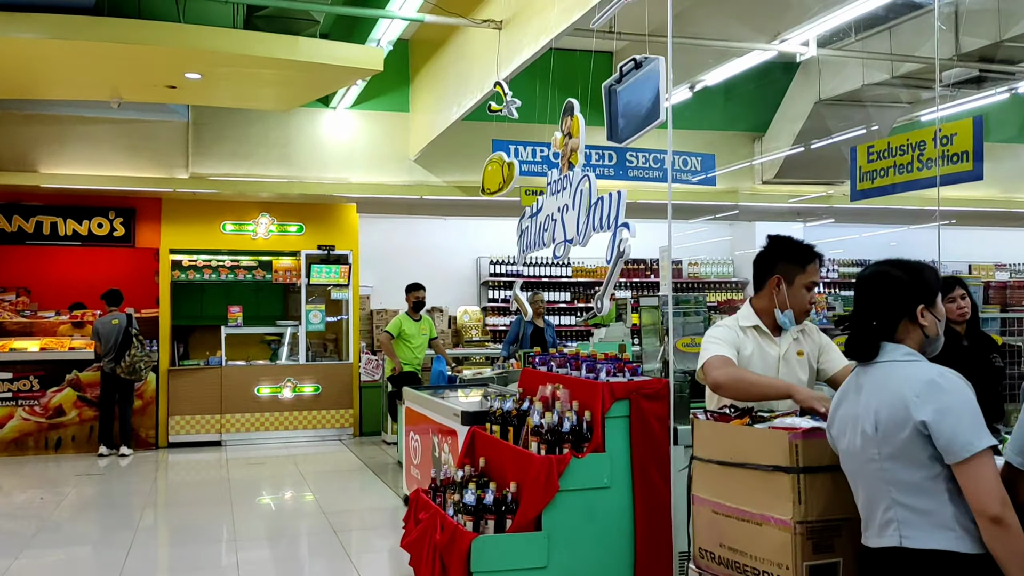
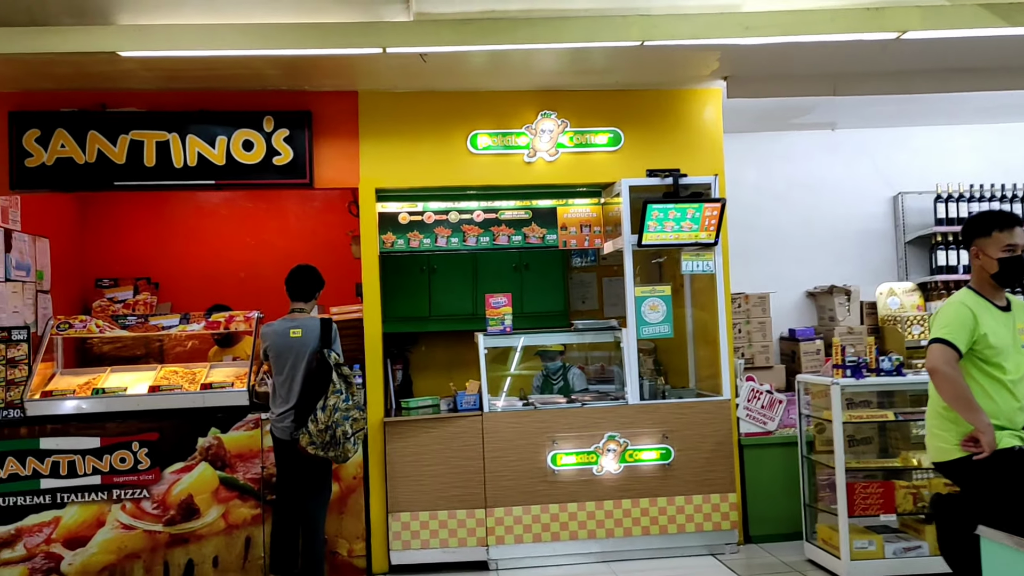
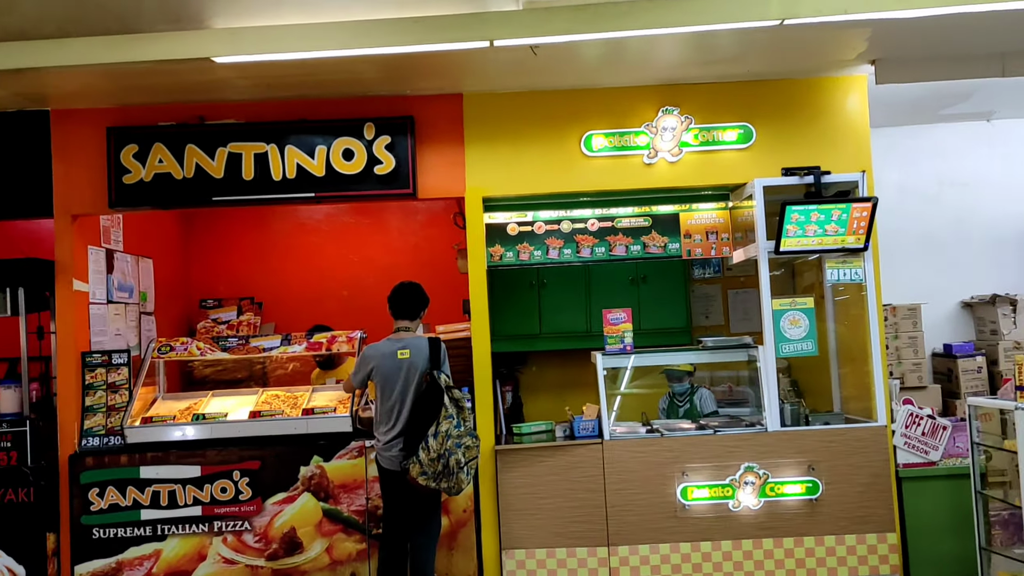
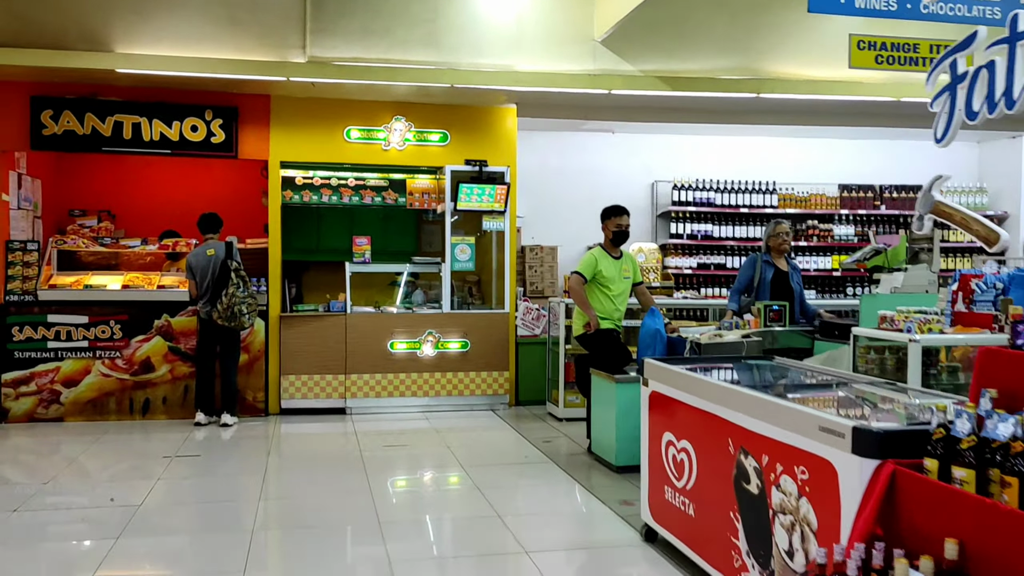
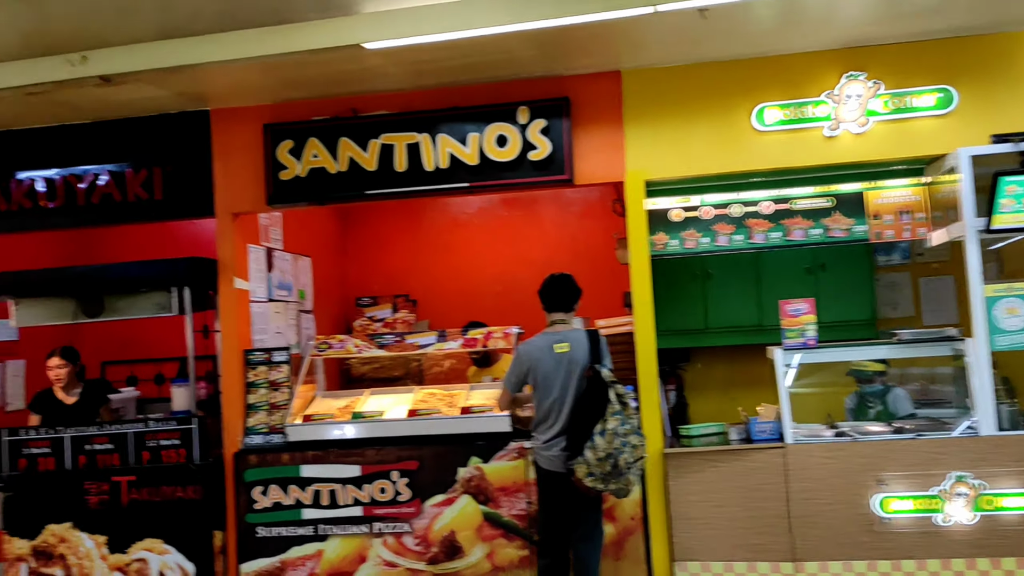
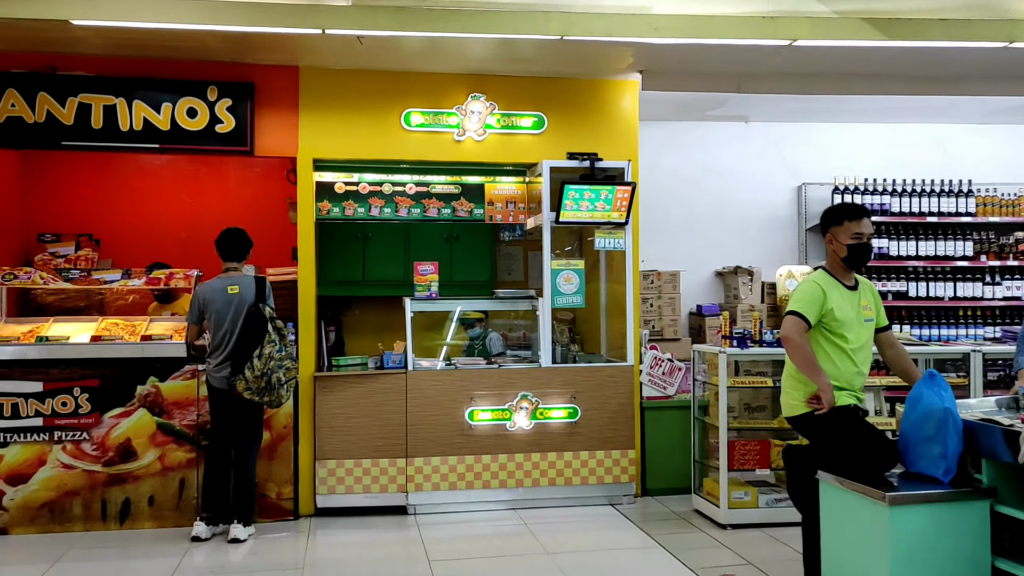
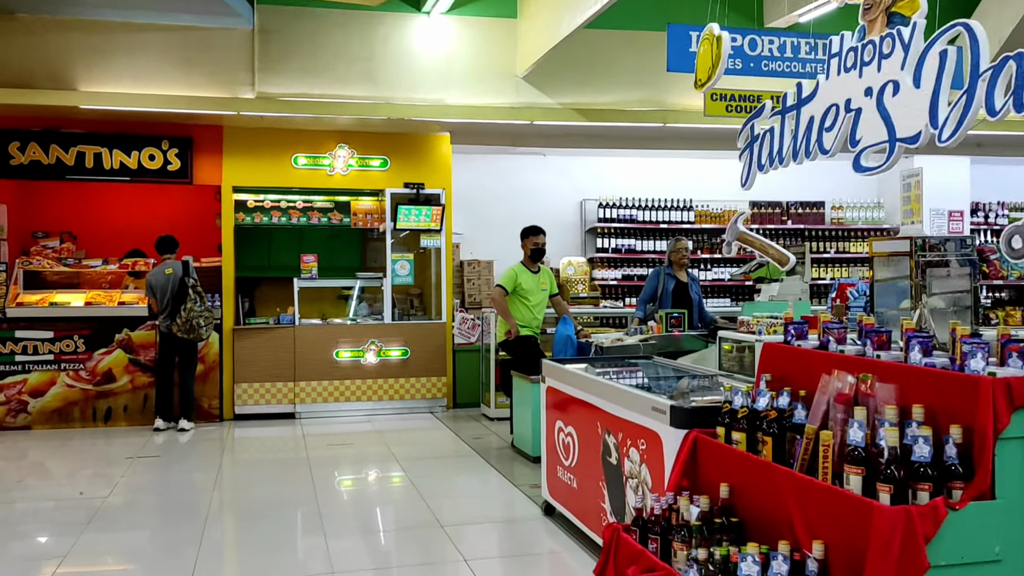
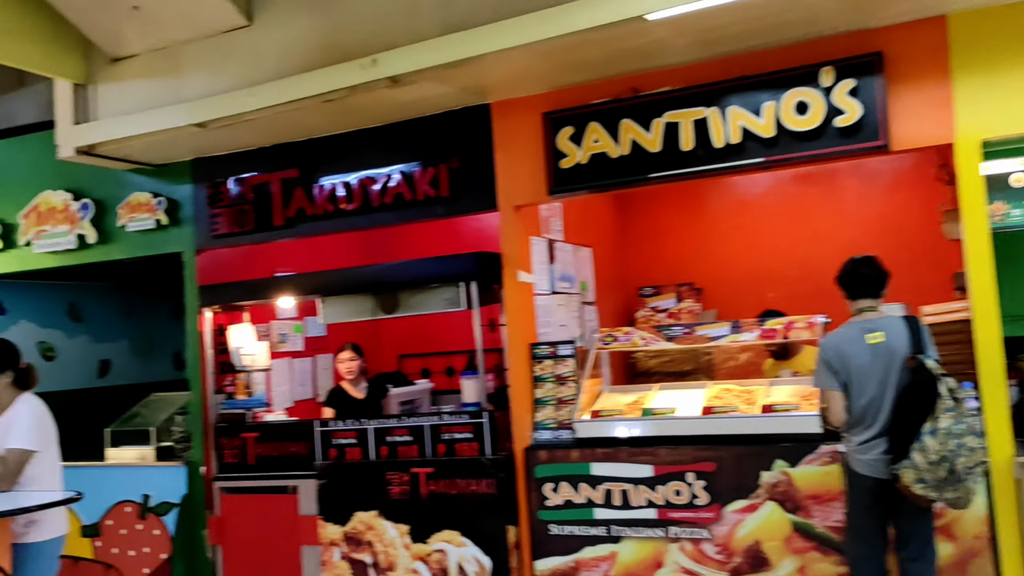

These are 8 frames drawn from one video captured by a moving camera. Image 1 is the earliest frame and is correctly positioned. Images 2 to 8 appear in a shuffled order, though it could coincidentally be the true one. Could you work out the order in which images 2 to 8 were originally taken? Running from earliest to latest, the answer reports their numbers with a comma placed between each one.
7, 4, 6, 2, 3, 5, 8
